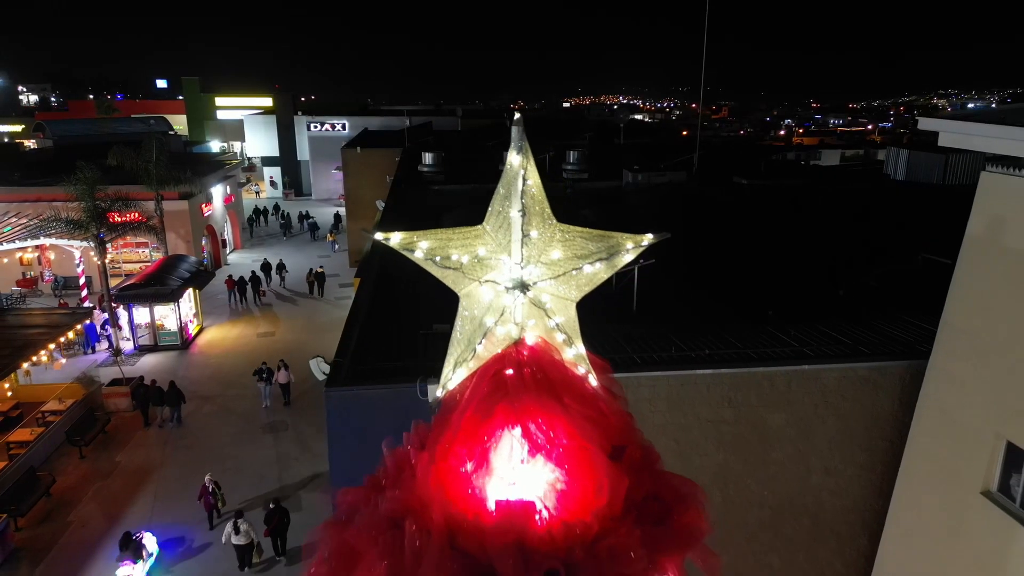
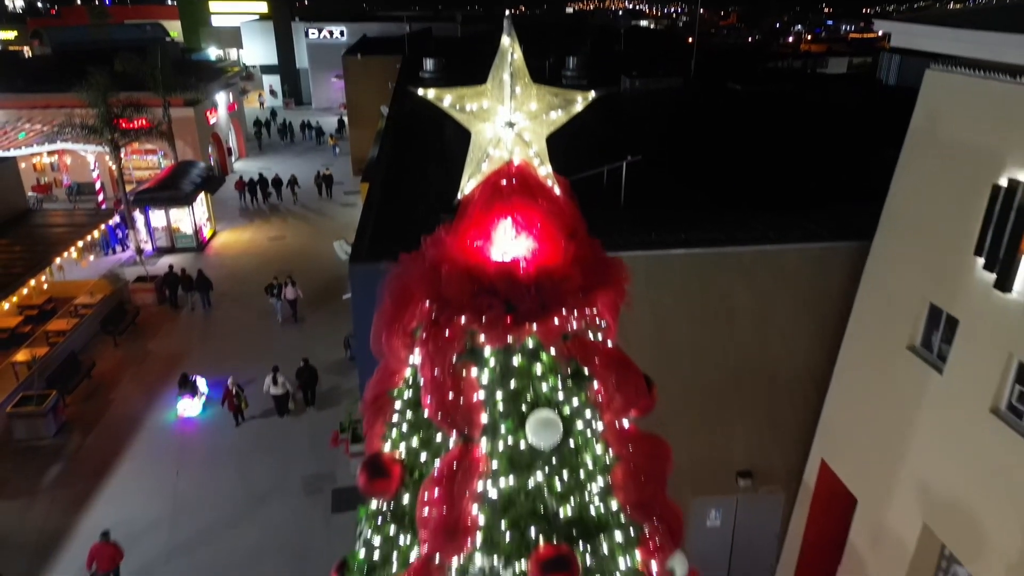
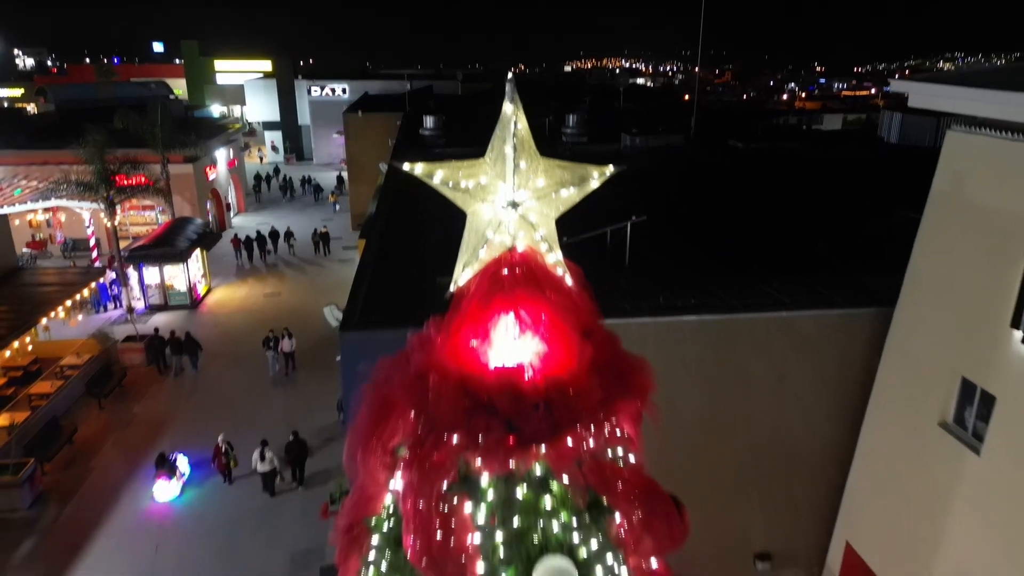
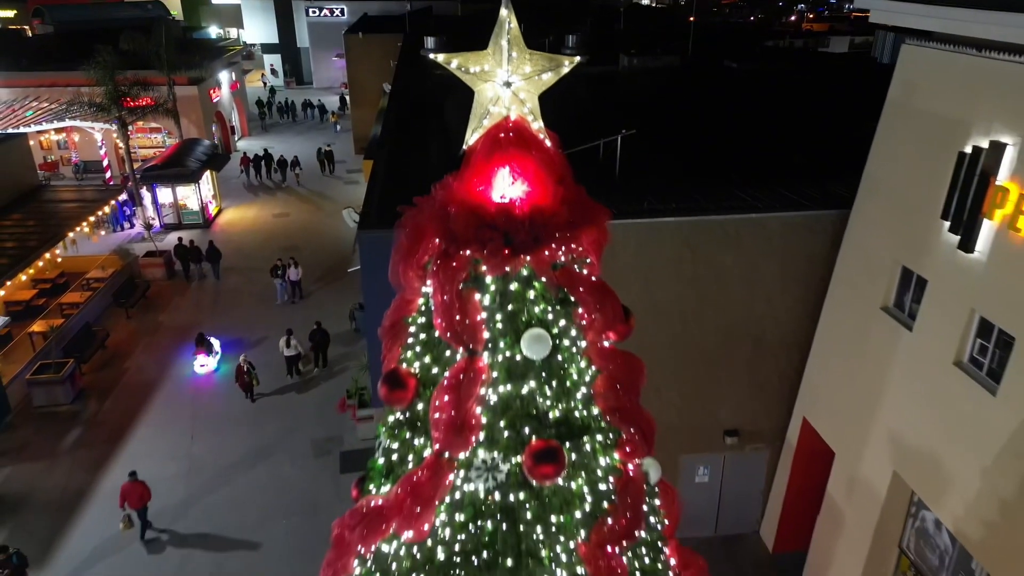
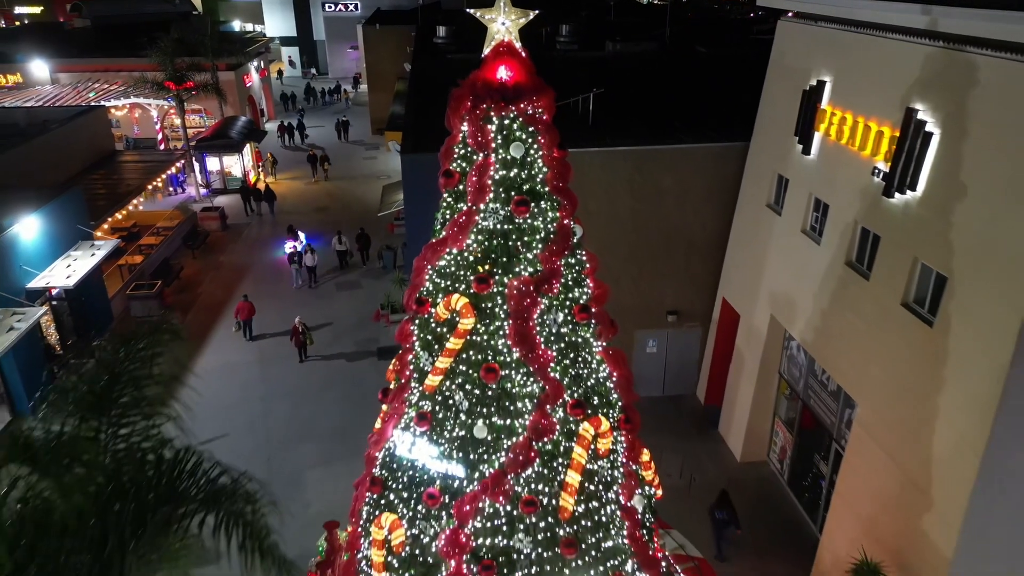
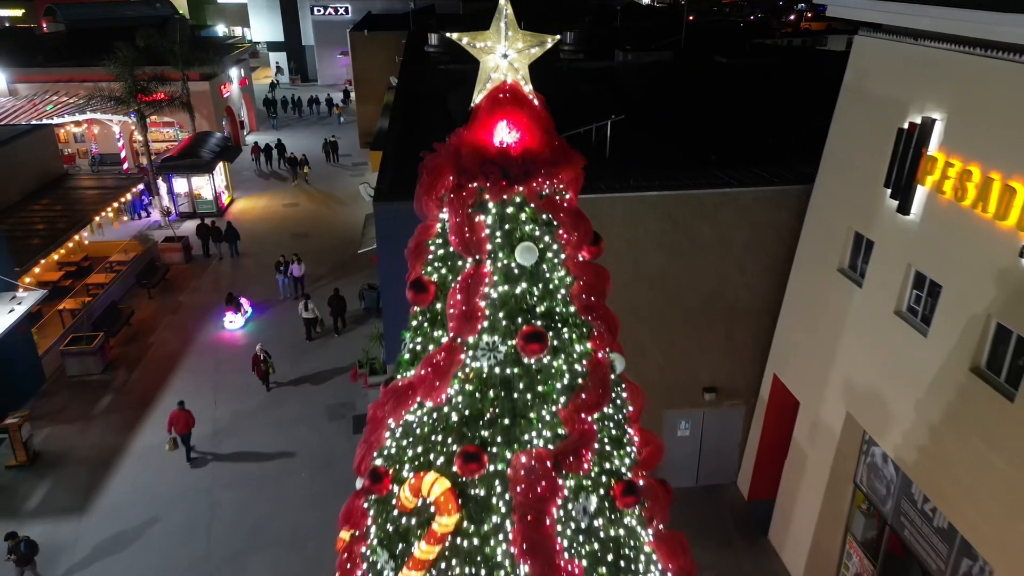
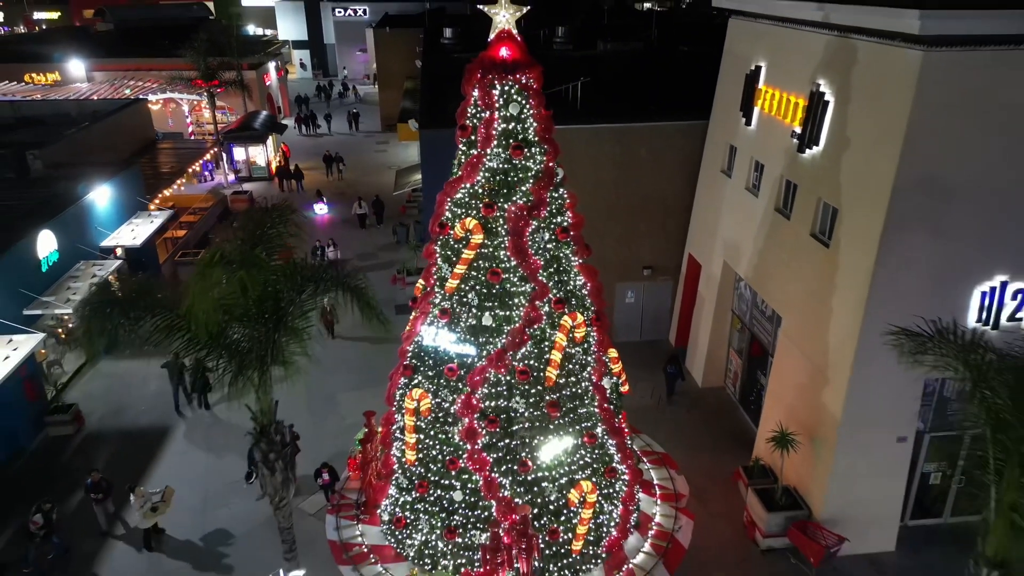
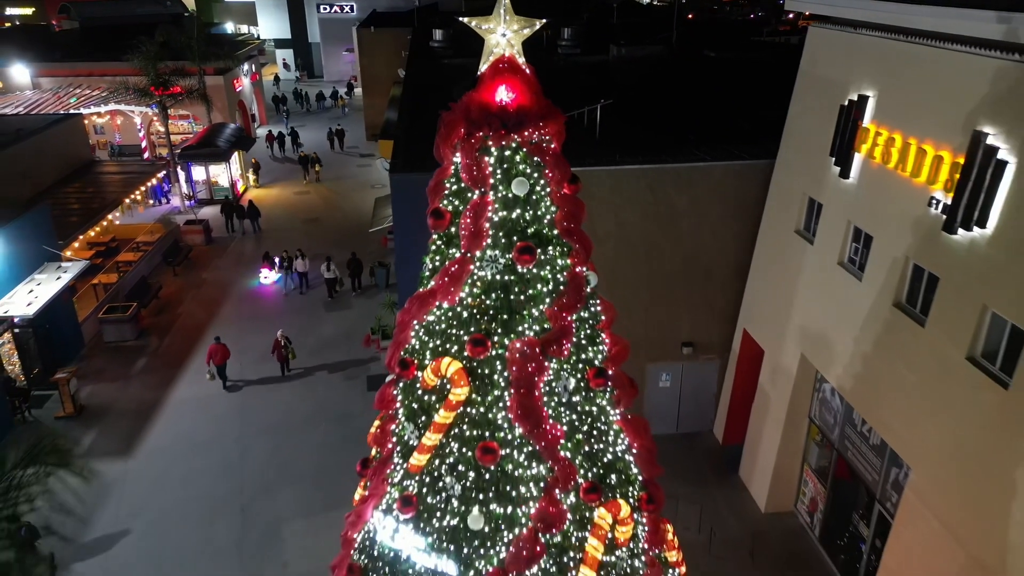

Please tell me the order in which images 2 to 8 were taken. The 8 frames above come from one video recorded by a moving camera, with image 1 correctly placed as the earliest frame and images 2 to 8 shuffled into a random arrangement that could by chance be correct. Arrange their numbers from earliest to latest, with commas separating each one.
3, 2, 4, 6, 8, 5, 7
